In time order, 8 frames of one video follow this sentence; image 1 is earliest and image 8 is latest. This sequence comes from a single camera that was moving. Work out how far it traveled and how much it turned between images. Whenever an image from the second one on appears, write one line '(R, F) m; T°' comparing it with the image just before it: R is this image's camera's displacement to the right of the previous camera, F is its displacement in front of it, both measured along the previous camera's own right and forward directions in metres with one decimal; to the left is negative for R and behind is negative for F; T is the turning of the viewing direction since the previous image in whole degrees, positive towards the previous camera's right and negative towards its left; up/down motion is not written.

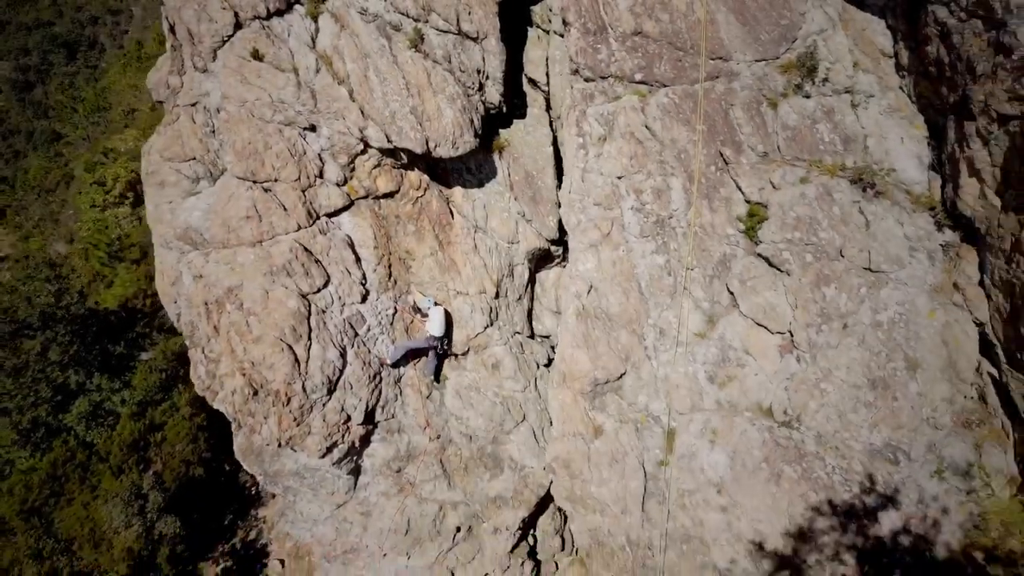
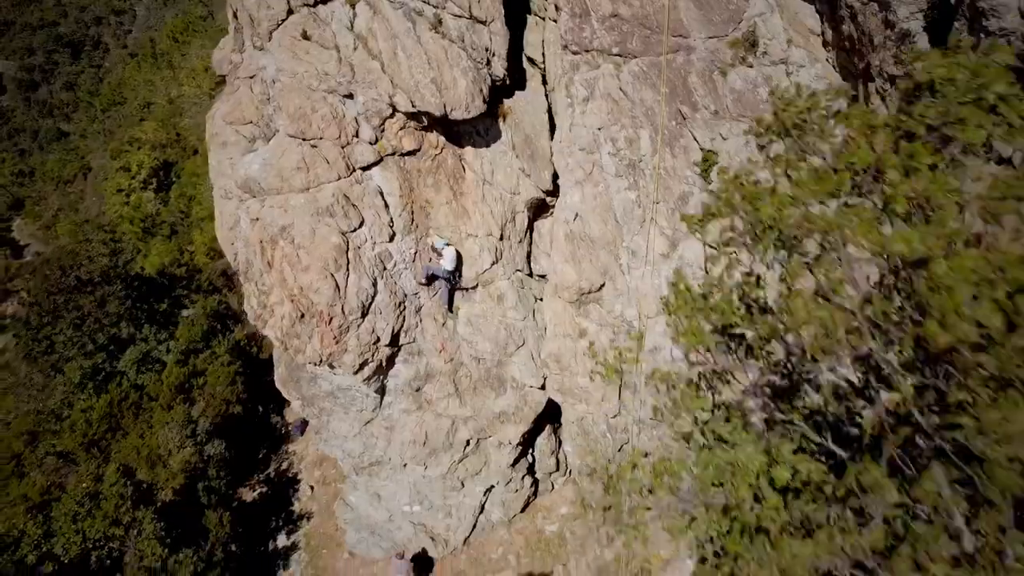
(0.0, -1.8) m; 0°
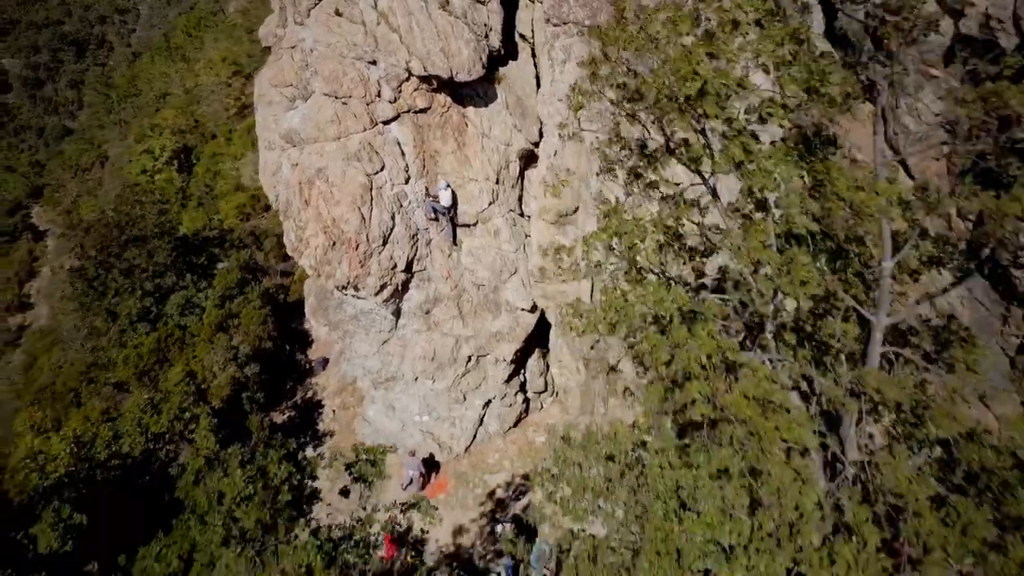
(+0.1, -2.3) m; 0°
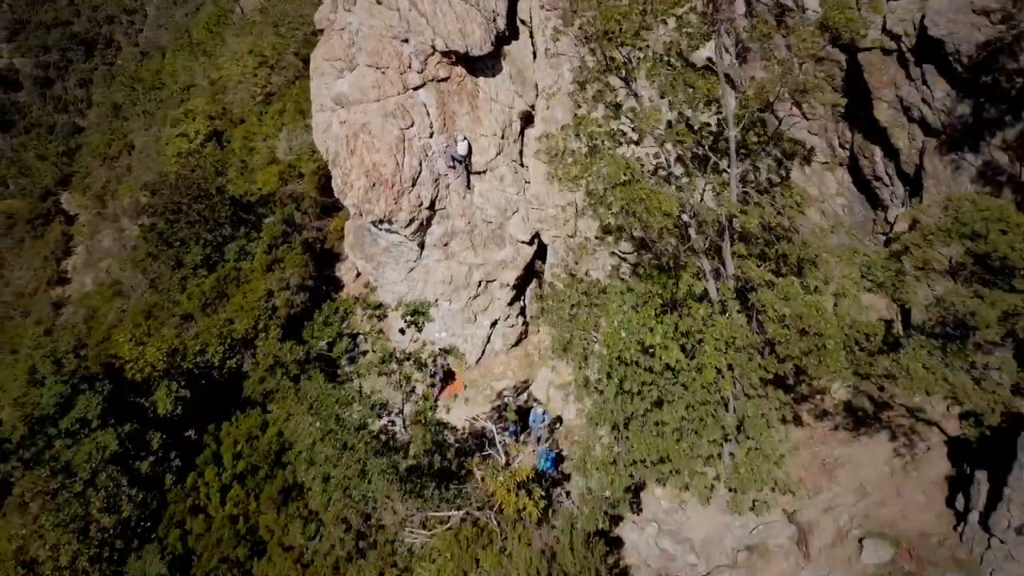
(-0.1, -3.4) m; 0°
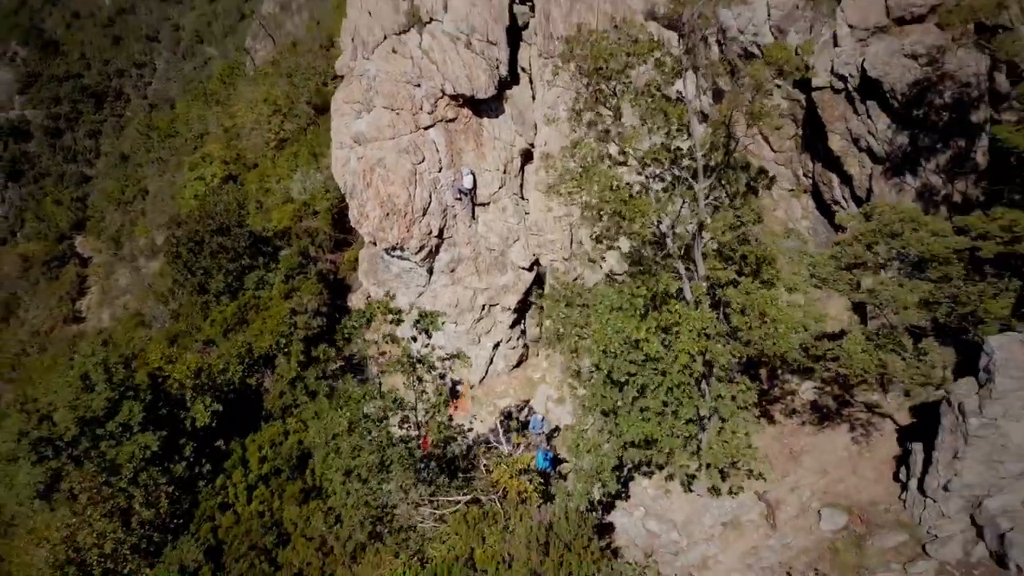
(0.0, -1.5) m; 0°
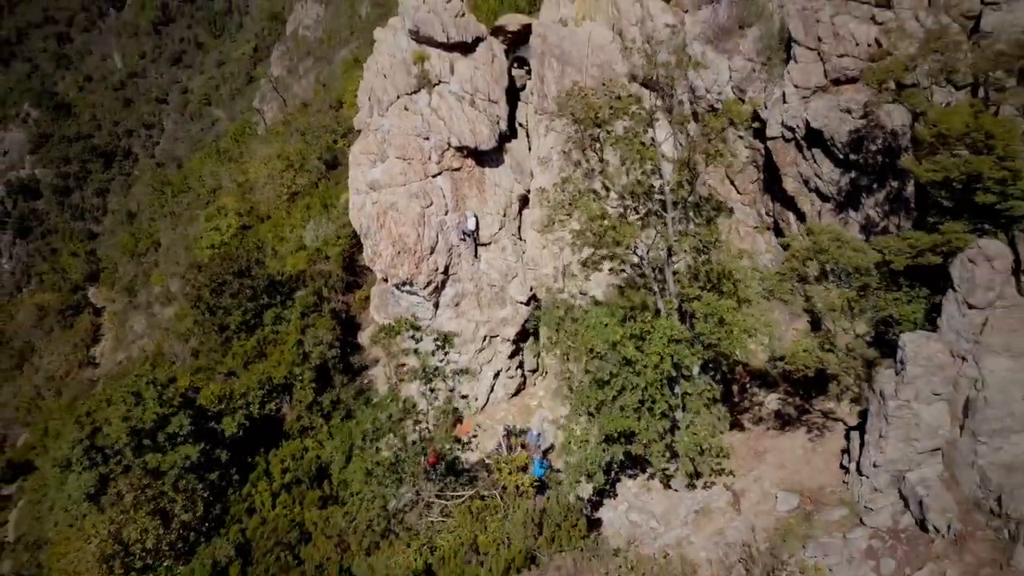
(0.0, -1.9) m; 0°
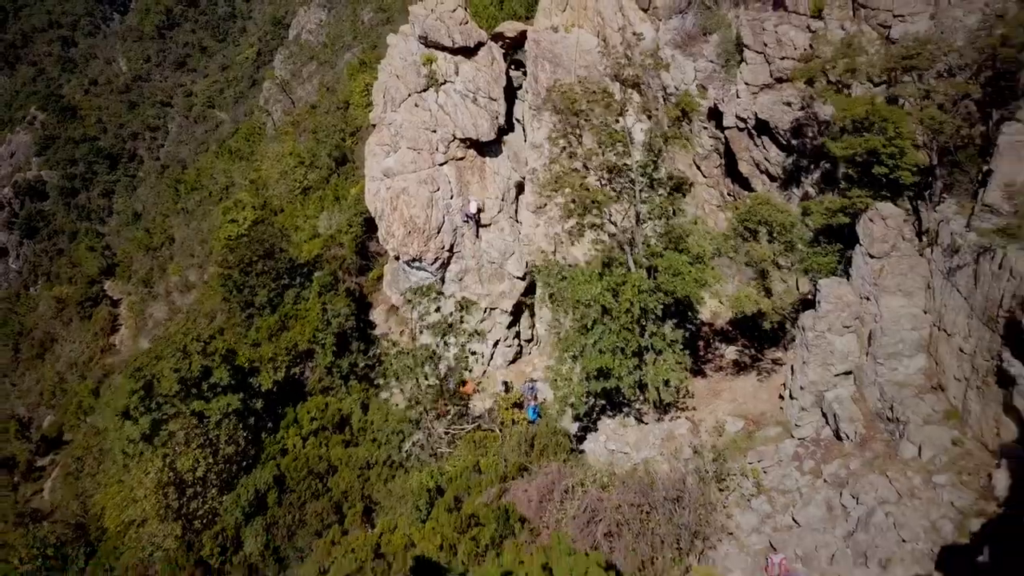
(+0.1, -2.6) m; 0°
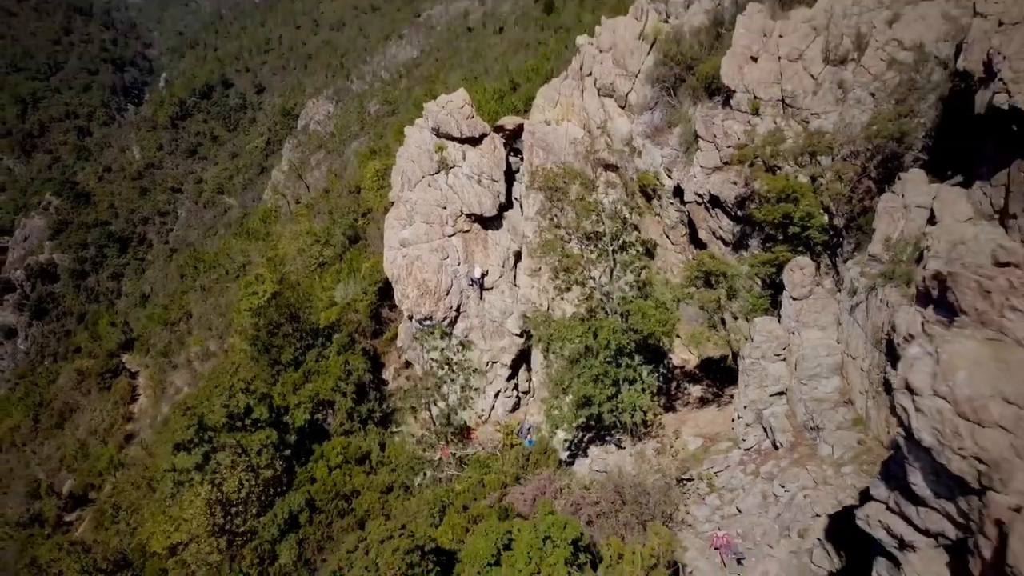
(0.0, -3.3) m; 0°
